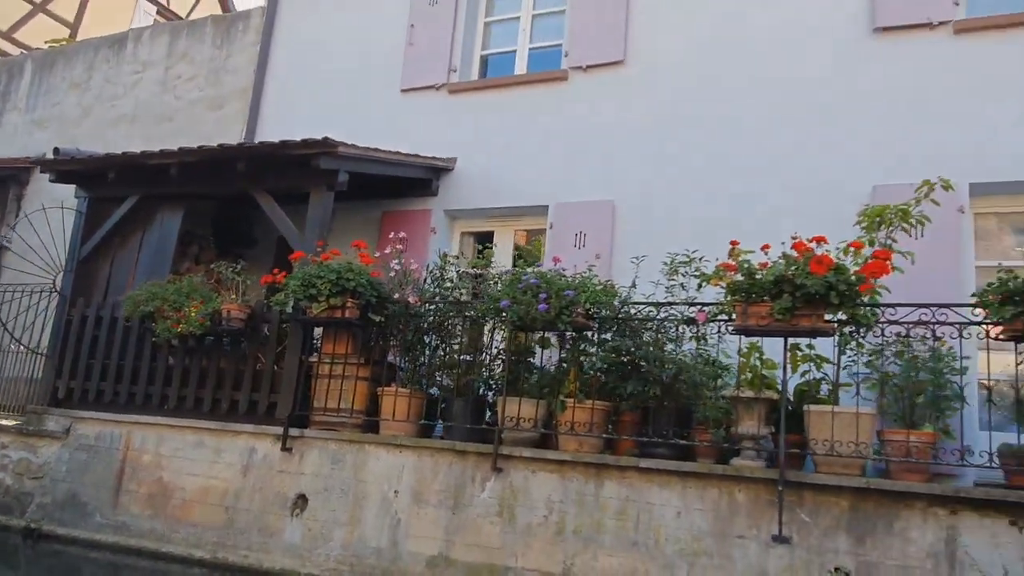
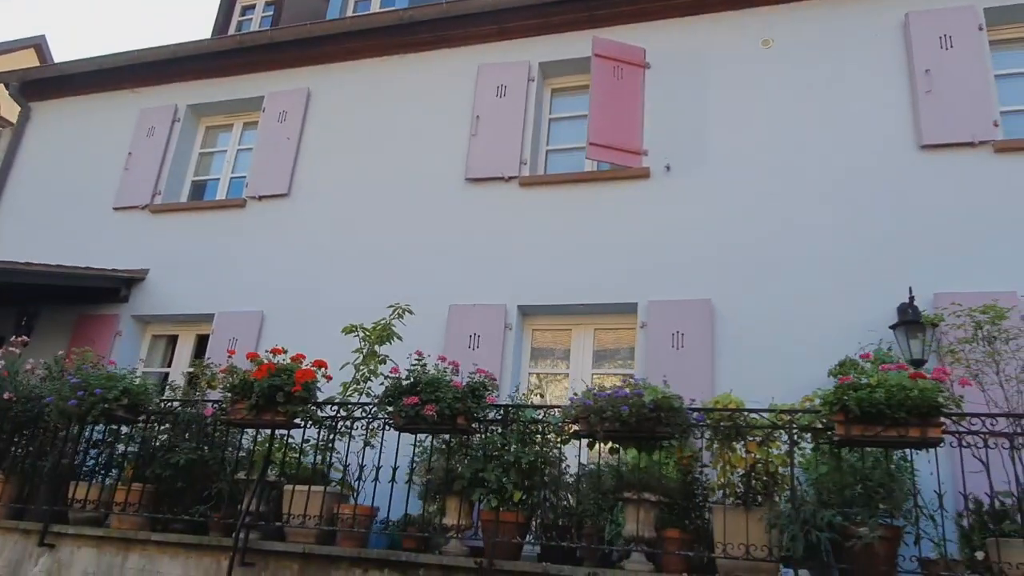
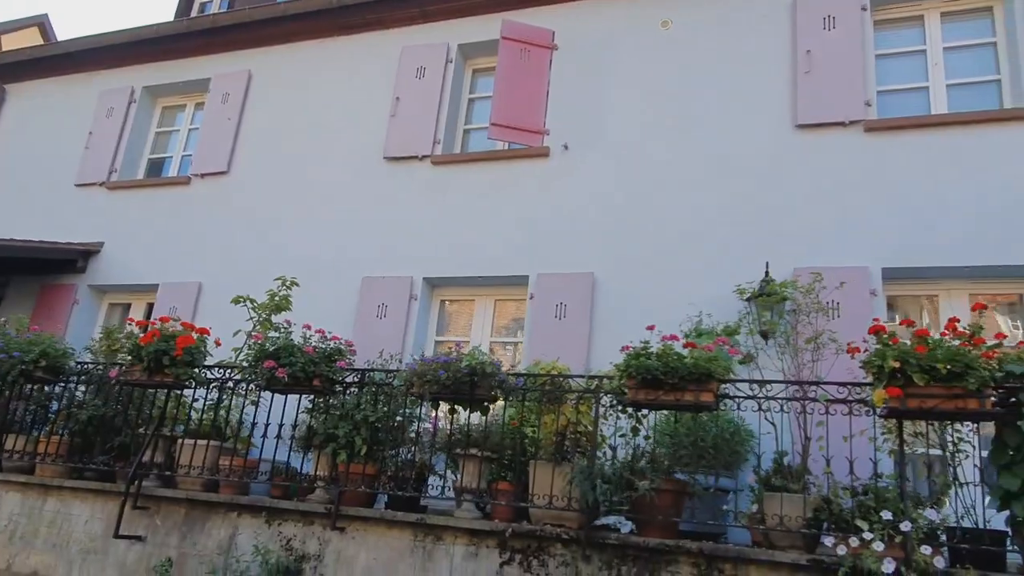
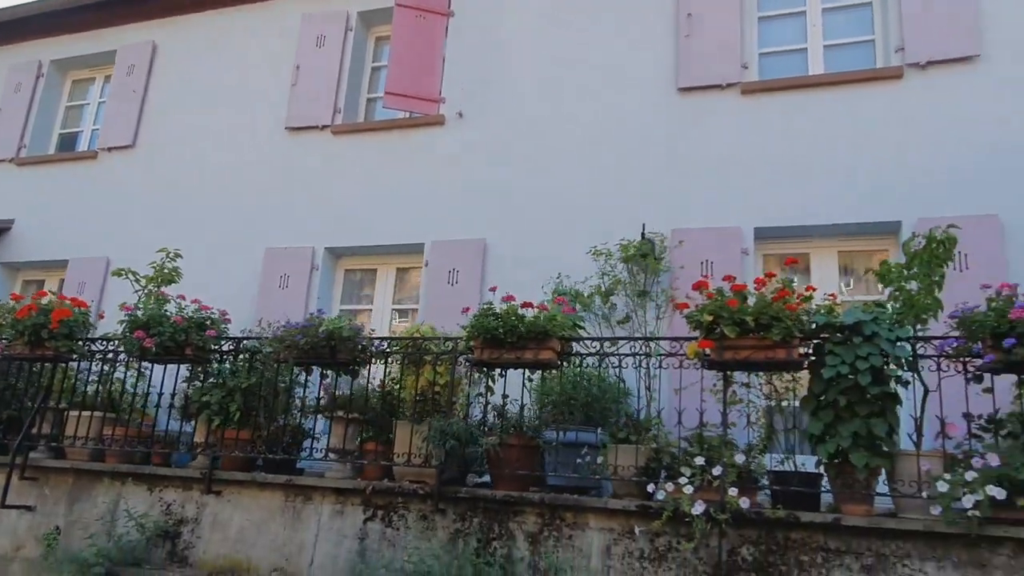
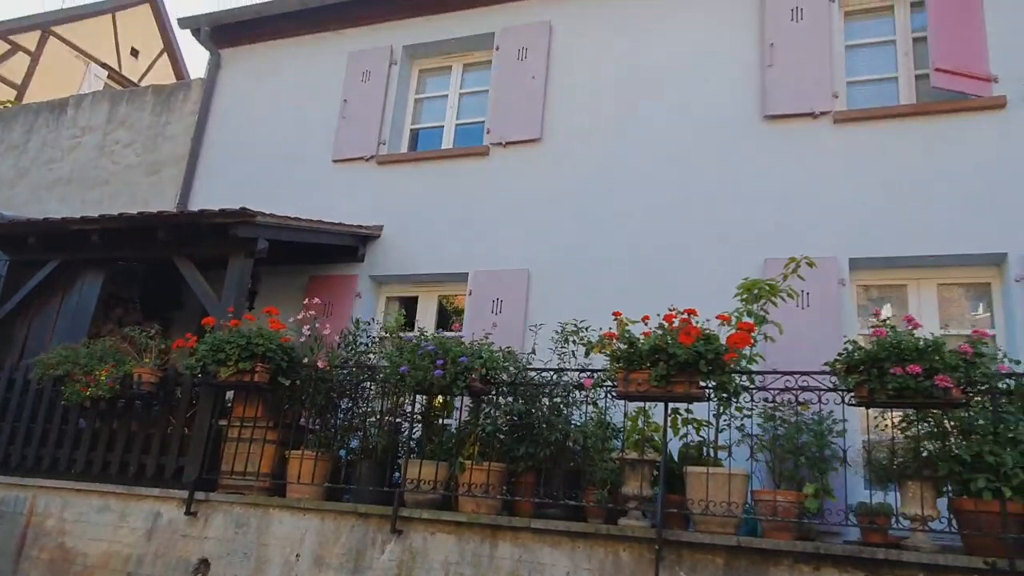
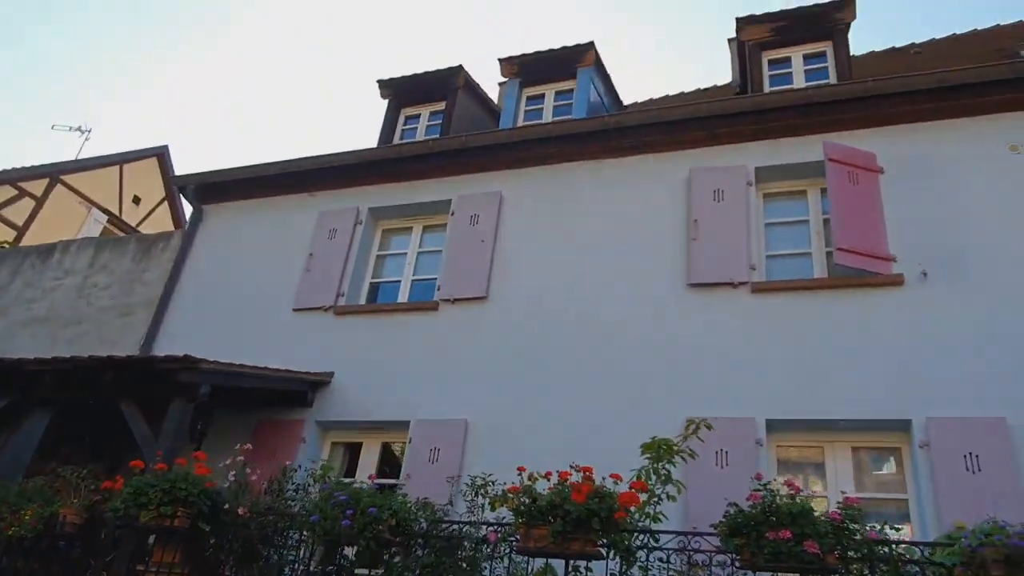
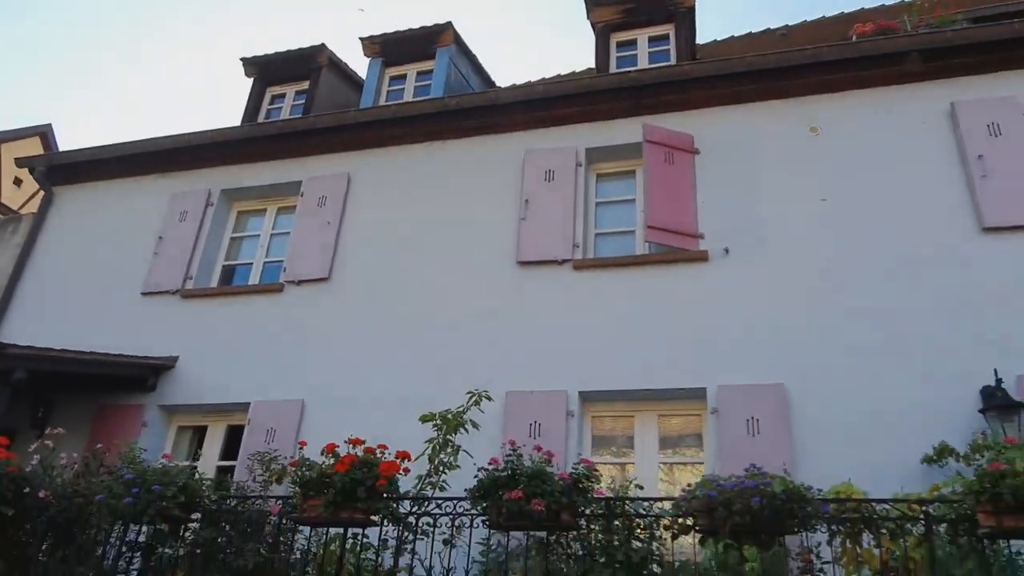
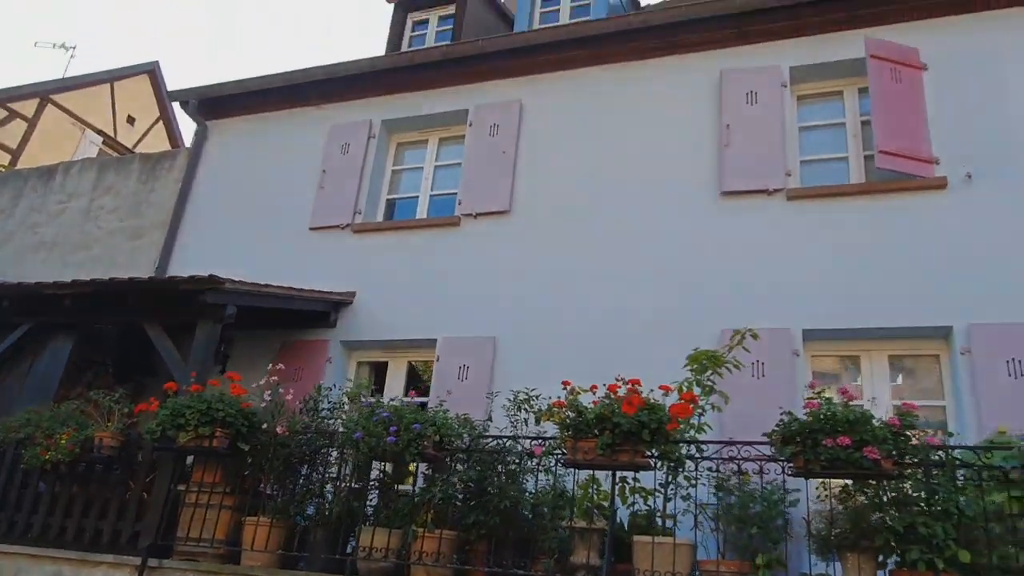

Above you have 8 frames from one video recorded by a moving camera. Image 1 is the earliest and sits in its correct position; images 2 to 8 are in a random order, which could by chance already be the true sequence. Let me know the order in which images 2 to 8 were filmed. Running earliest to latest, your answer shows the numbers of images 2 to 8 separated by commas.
5, 8, 6, 7, 2, 3, 4
